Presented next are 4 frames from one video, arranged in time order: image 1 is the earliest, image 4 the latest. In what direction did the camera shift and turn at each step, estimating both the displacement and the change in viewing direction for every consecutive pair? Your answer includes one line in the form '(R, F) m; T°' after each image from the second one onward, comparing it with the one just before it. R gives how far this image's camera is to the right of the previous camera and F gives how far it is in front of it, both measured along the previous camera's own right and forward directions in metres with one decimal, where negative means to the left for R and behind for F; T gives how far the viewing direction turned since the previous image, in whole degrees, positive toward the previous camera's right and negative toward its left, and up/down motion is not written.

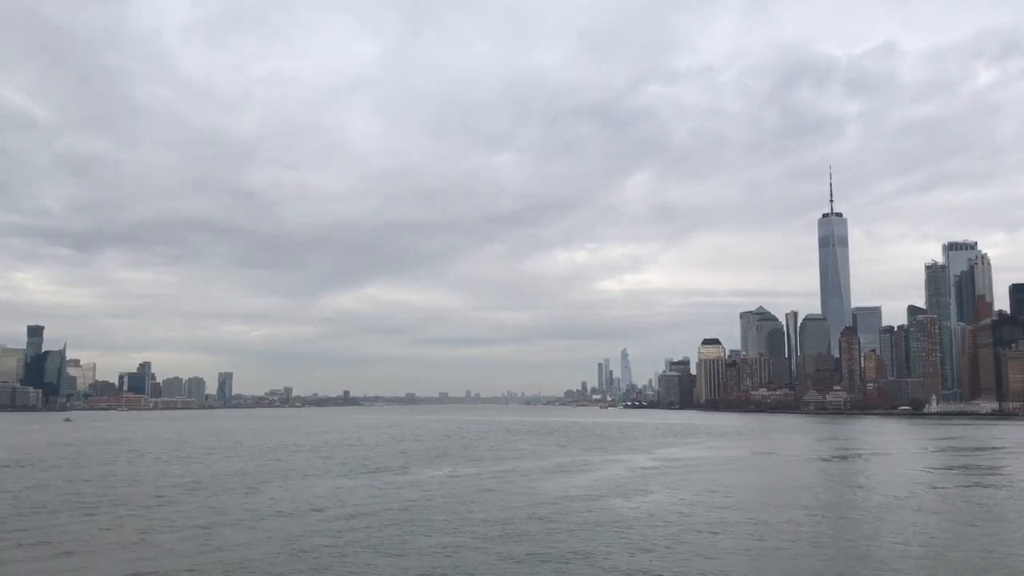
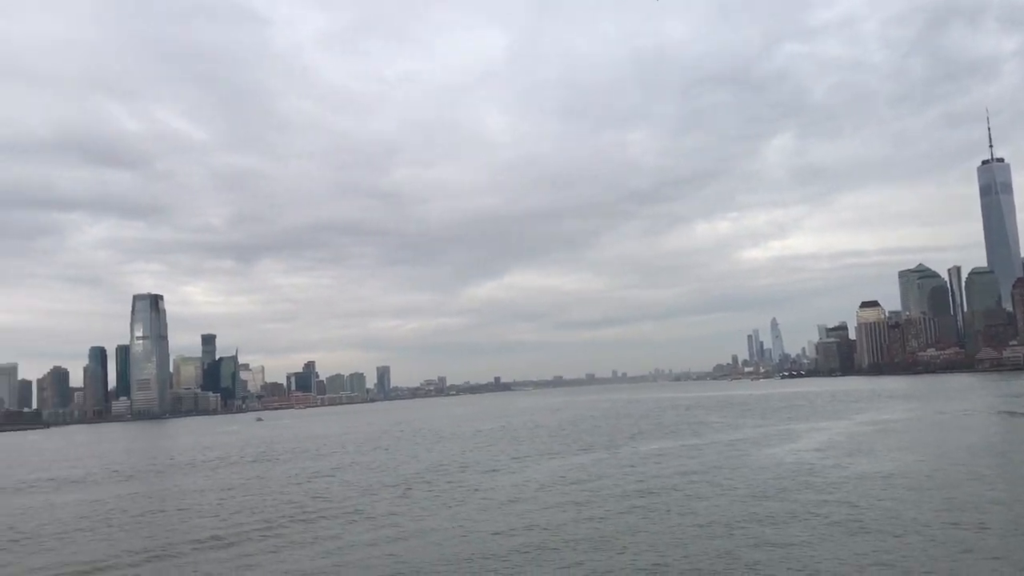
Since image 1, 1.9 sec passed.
(-3.3, -1.1) m; -7°
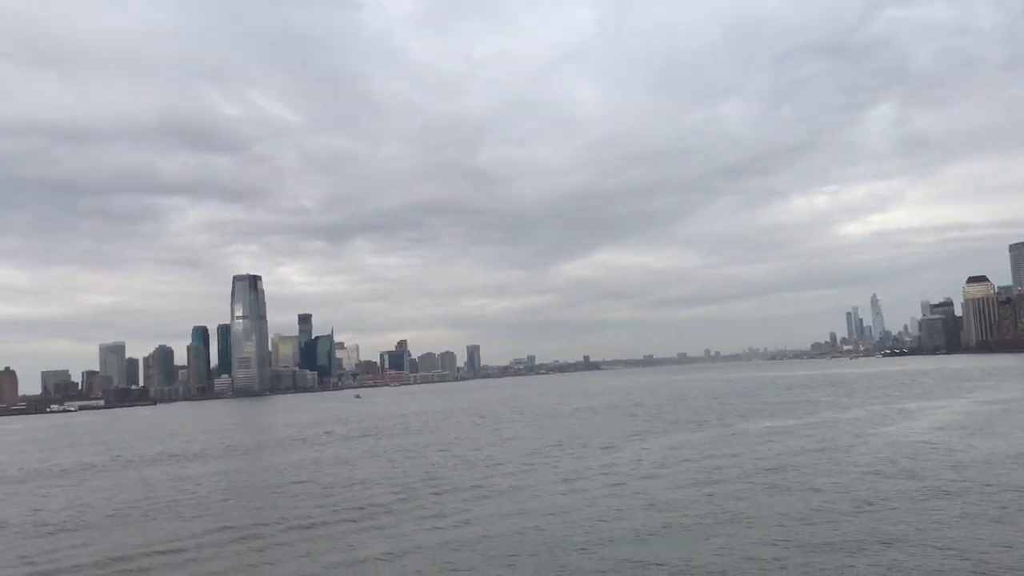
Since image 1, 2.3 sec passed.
(-0.8, +0.2) m; -5°
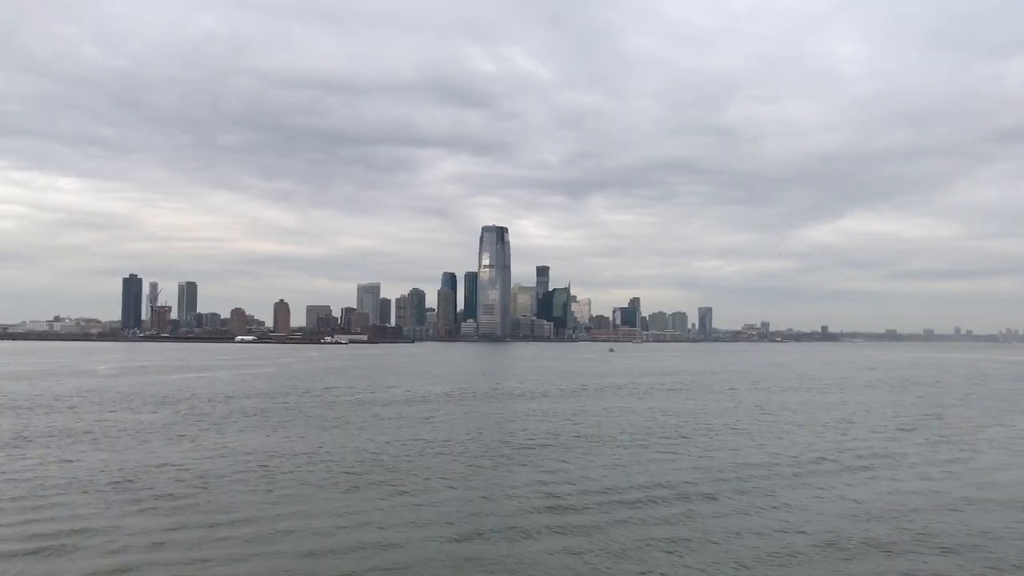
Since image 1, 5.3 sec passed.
(-5.7, -1.2) m; -12°
